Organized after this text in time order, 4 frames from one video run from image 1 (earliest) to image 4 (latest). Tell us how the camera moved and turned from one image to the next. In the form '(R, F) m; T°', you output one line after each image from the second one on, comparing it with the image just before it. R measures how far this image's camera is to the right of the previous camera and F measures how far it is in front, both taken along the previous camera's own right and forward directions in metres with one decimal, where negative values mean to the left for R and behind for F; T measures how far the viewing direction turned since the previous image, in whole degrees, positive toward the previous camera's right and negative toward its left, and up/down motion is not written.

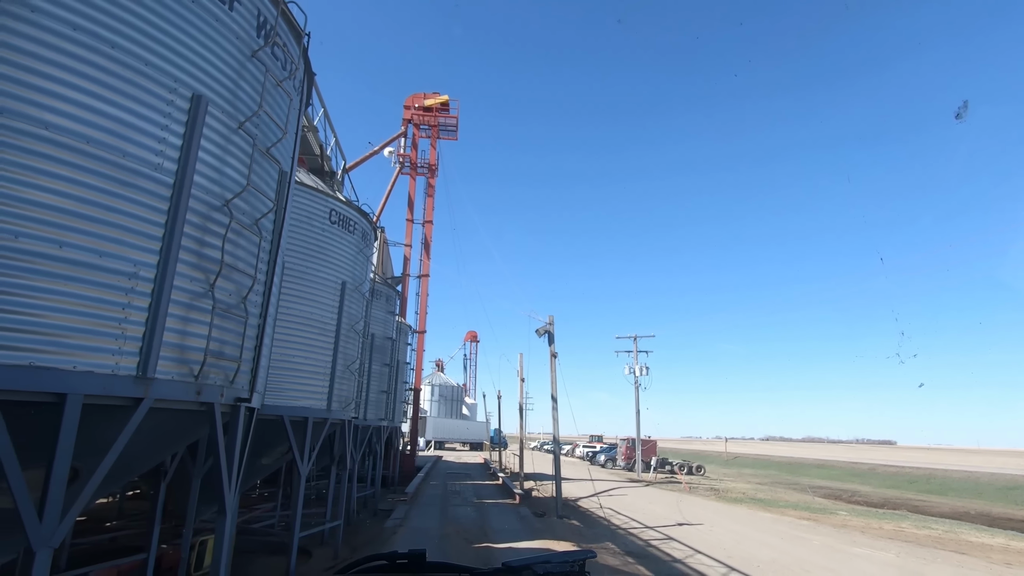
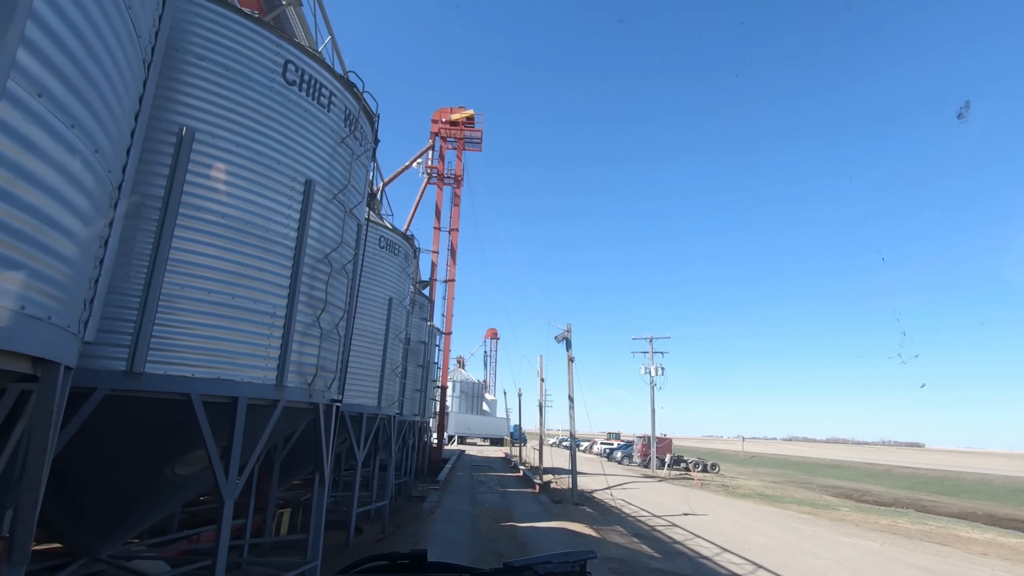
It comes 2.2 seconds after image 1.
(-0.1, -1.9) m; -2°
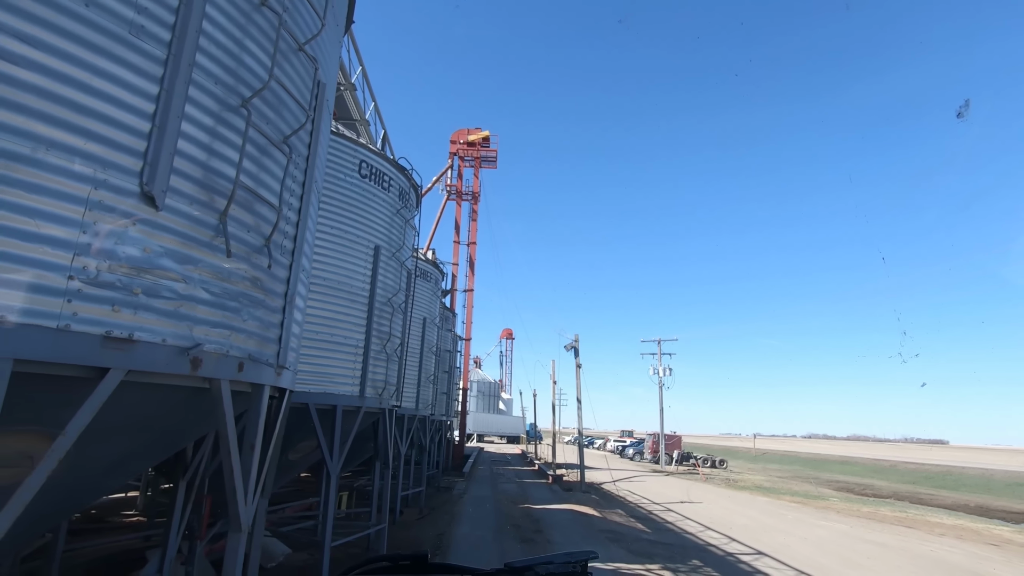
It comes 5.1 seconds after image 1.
(0.0, -2.6) m; -2°
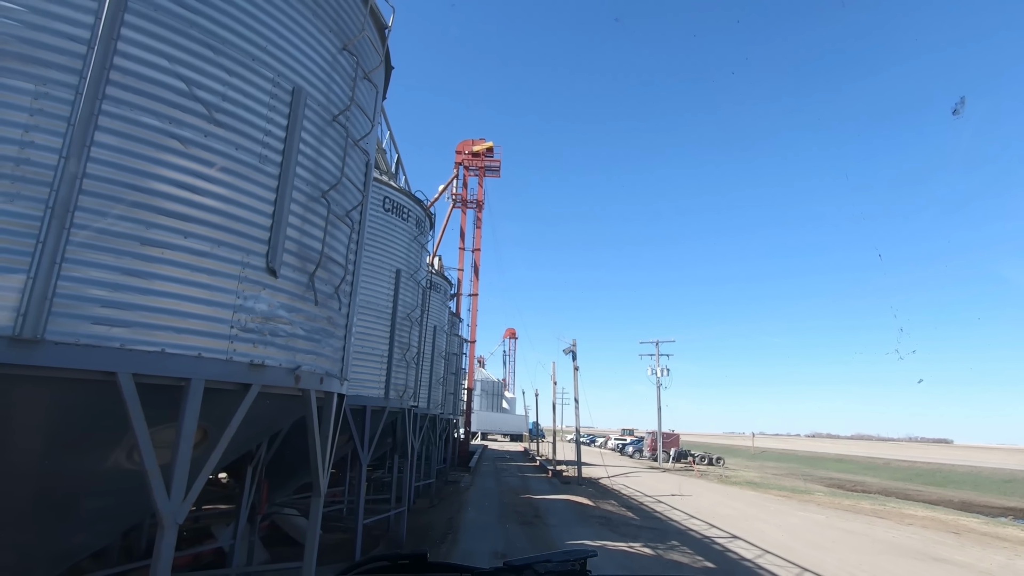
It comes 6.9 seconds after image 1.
(0.0, -1.6) m; 0°
